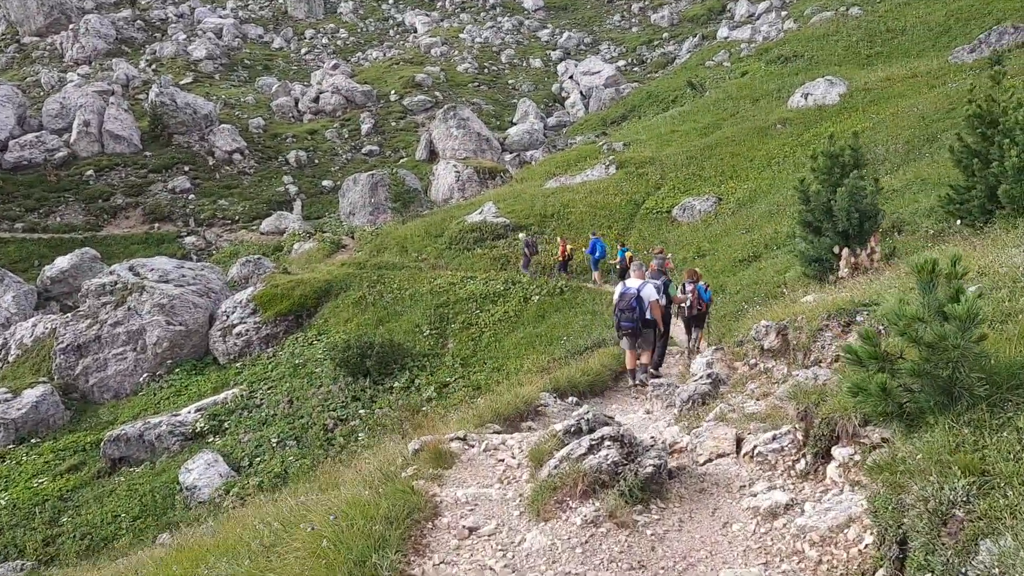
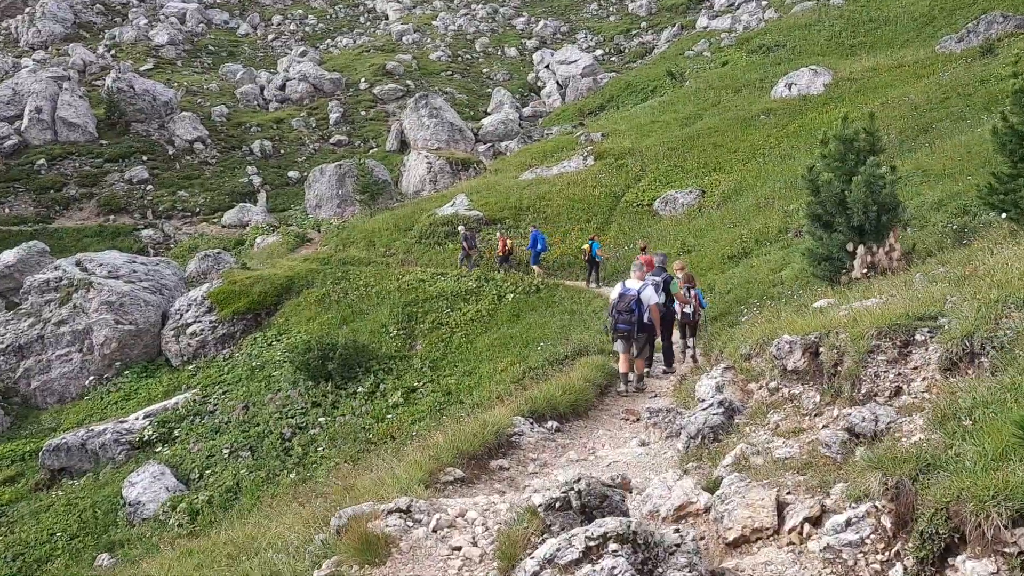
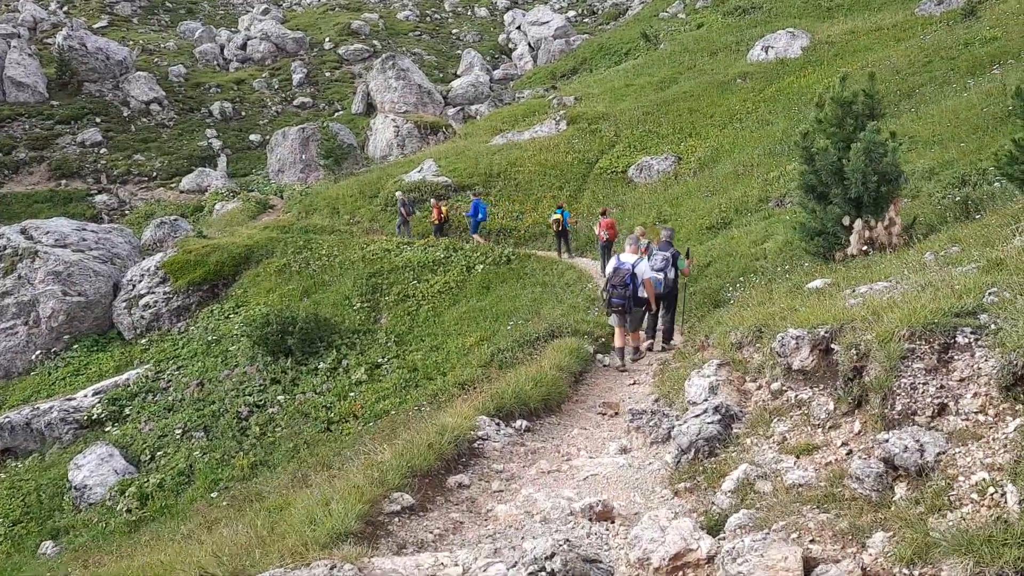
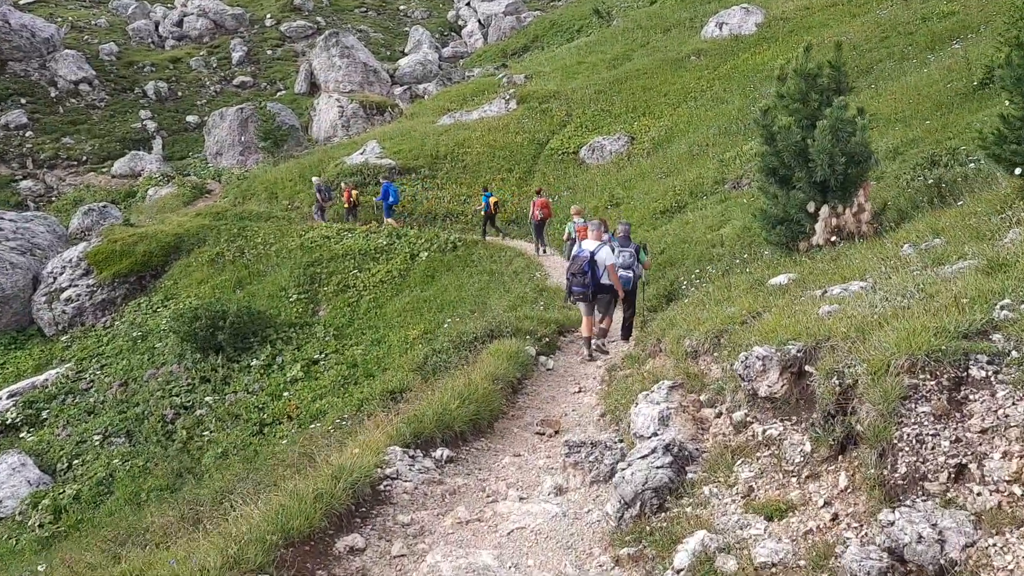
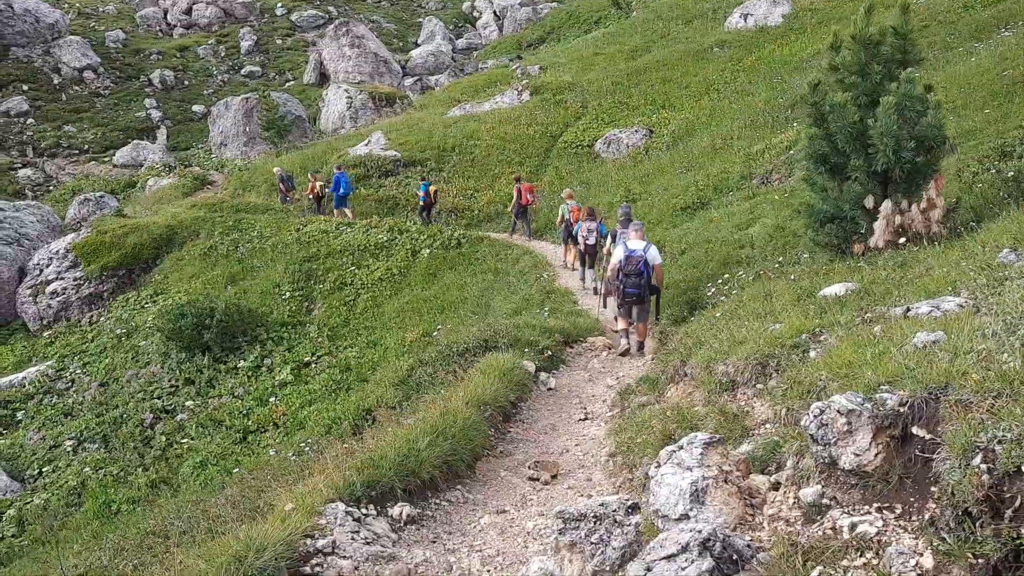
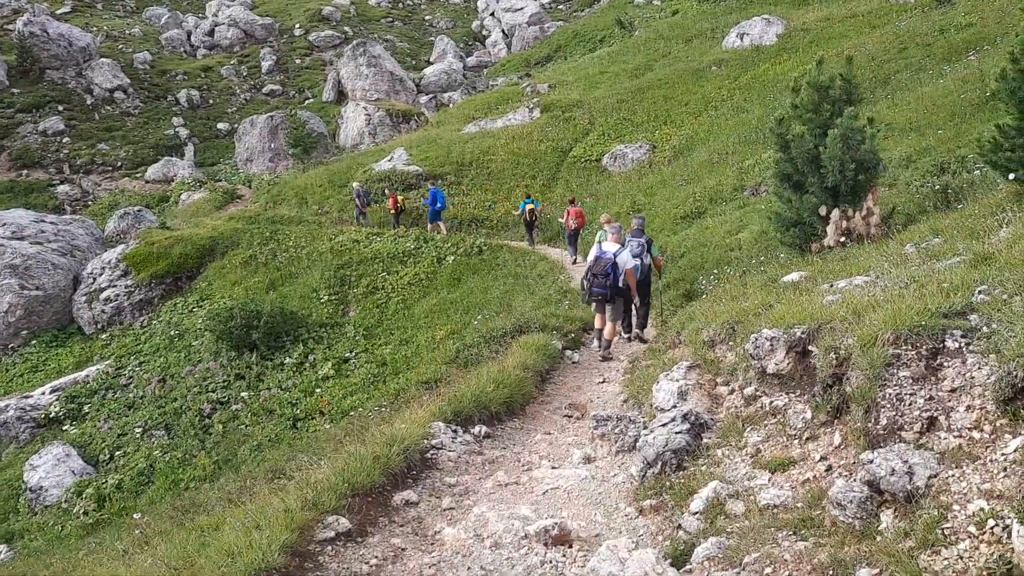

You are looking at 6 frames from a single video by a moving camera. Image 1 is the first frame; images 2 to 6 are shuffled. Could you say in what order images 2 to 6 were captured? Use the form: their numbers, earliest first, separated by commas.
2, 3, 6, 4, 5
